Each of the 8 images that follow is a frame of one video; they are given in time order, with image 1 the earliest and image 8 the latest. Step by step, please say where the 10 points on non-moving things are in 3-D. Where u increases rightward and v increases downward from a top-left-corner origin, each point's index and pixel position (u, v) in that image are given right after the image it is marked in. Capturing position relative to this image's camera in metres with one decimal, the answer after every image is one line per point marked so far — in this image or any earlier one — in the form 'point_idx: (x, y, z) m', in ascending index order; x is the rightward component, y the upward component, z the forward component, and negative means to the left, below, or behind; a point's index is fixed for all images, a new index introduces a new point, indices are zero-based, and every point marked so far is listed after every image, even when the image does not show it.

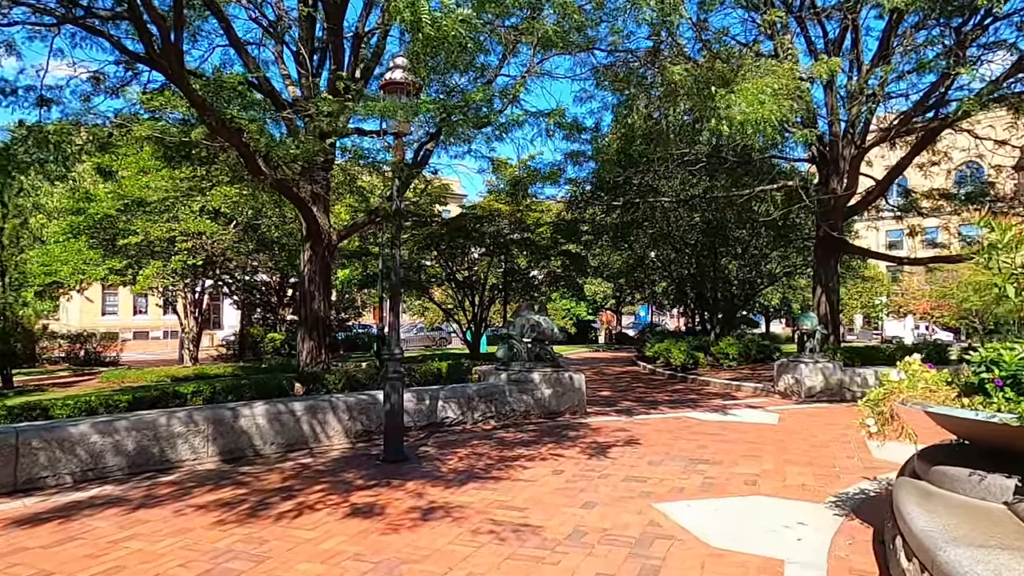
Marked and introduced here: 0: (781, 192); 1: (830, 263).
0: (+7.2, +2.6, +17.7) m
1: (+6.6, +0.5, +13.7) m
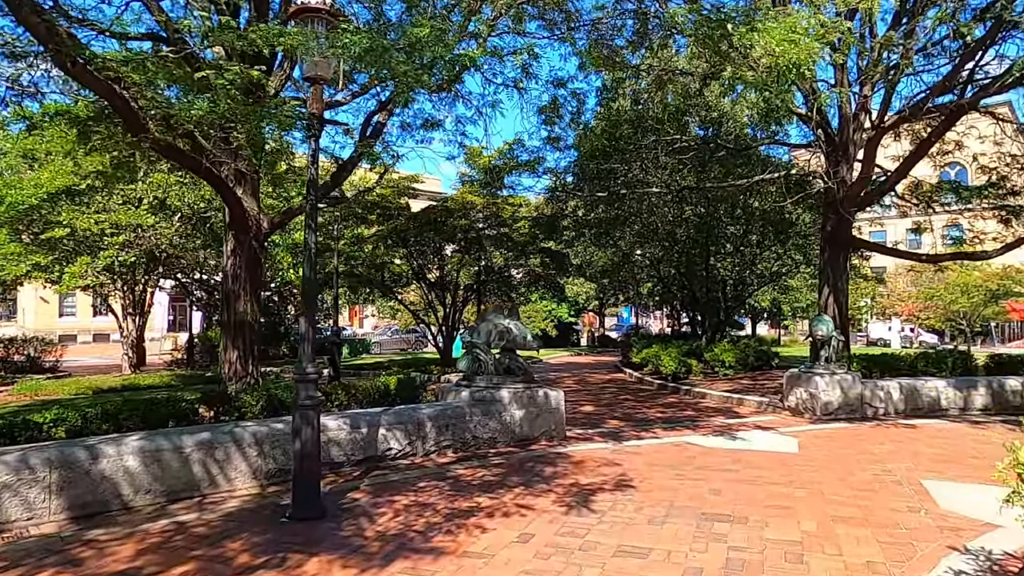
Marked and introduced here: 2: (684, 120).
0: (+6.6, +2.6, +16.3) m
1: (+6.1, +0.5, +12.3) m
2: (+4.2, +4.1, +16.2) m
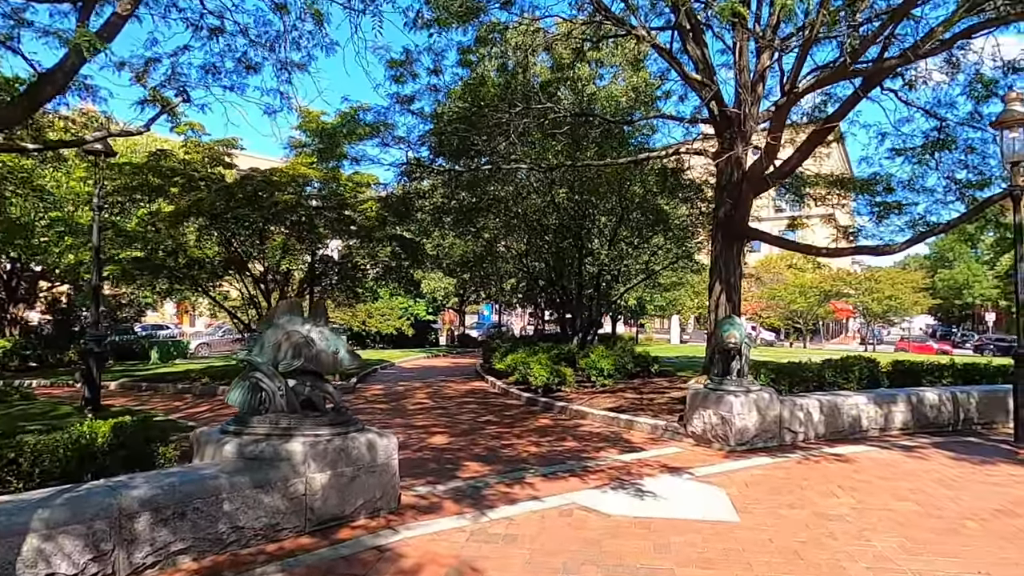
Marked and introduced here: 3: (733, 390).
0: (+3.3, +2.6, +14.7) m
1: (+3.6, +0.6, +10.7) m
2: (+0.9, +4.2, +14.1) m
3: (+2.4, -1.1, +7.2) m
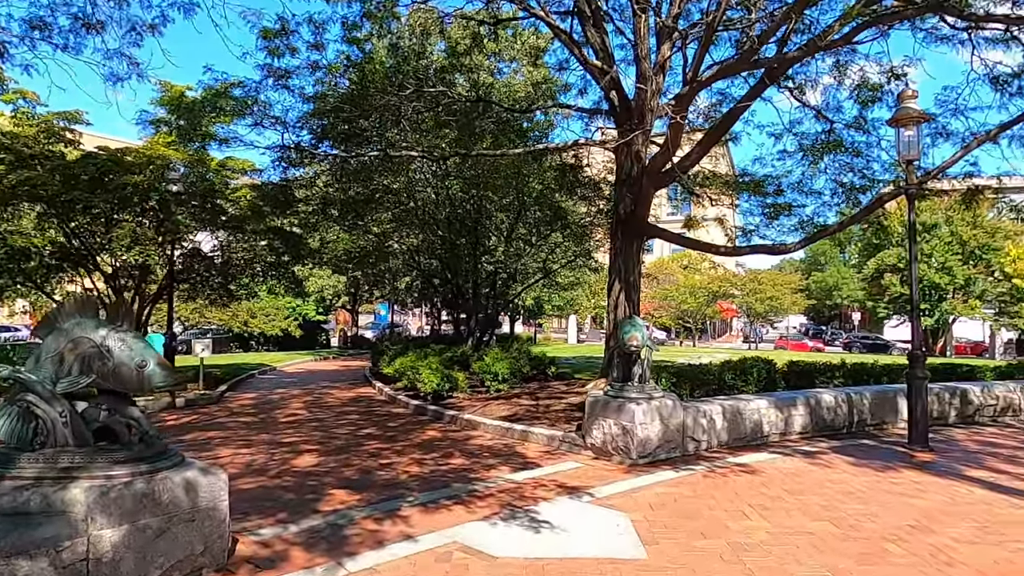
0: (+0.9, +2.7, +14.1) m
1: (+1.8, +0.6, +10.2) m
2: (-1.2, +4.2, +13.2) m
3: (+1.2, -1.1, +6.6) m
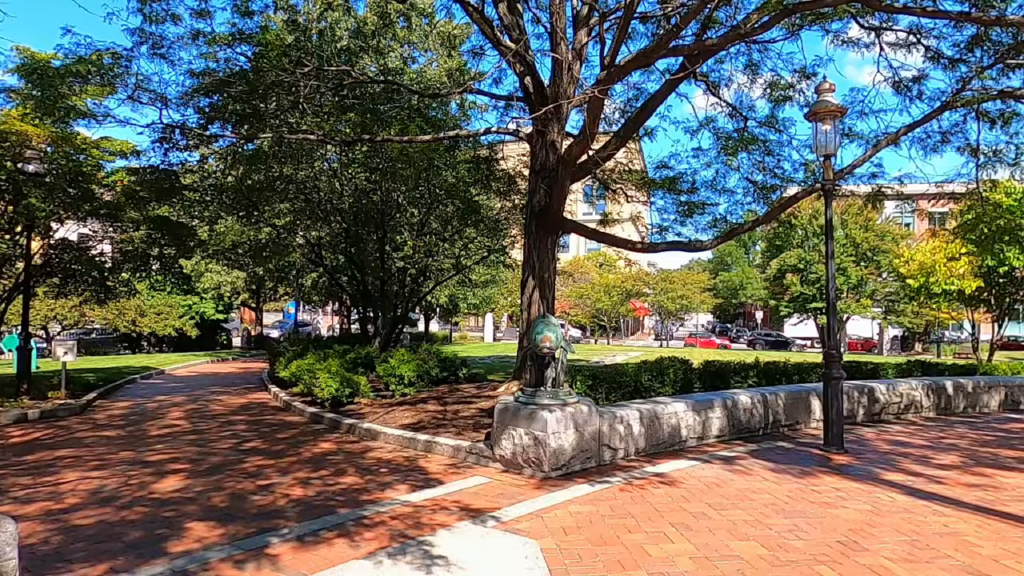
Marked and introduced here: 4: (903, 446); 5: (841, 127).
0: (-0.9, +2.7, +13.5) m
1: (+0.5, +0.6, +9.7) m
2: (-2.9, +4.3, +12.2) m
3: (+0.3, -1.1, +6.1) m
4: (+4.5, -1.8, +7.5) m
5: (+3.6, +1.8, +7.3) m
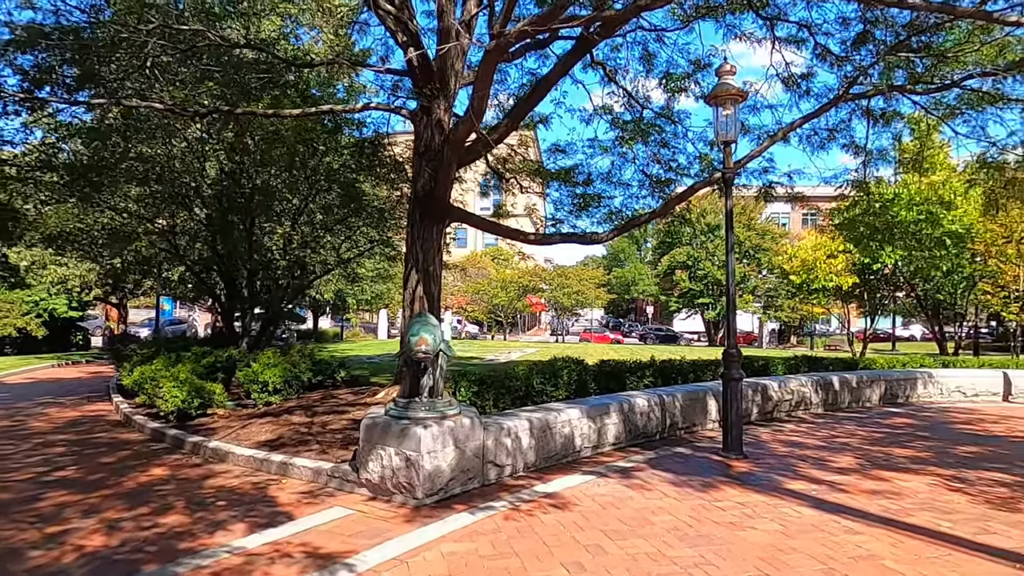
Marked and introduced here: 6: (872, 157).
0: (-3.0, +2.8, +12.3) m
1: (-1.1, +0.7, +8.8) m
2: (-4.8, +4.4, +10.8) m
3: (-0.7, -1.0, +5.2) m
4: (+3.2, -1.8, +7.3) m
5: (+2.4, +1.8, +6.9) m
6: (+5.8, +2.1, +10.6) m
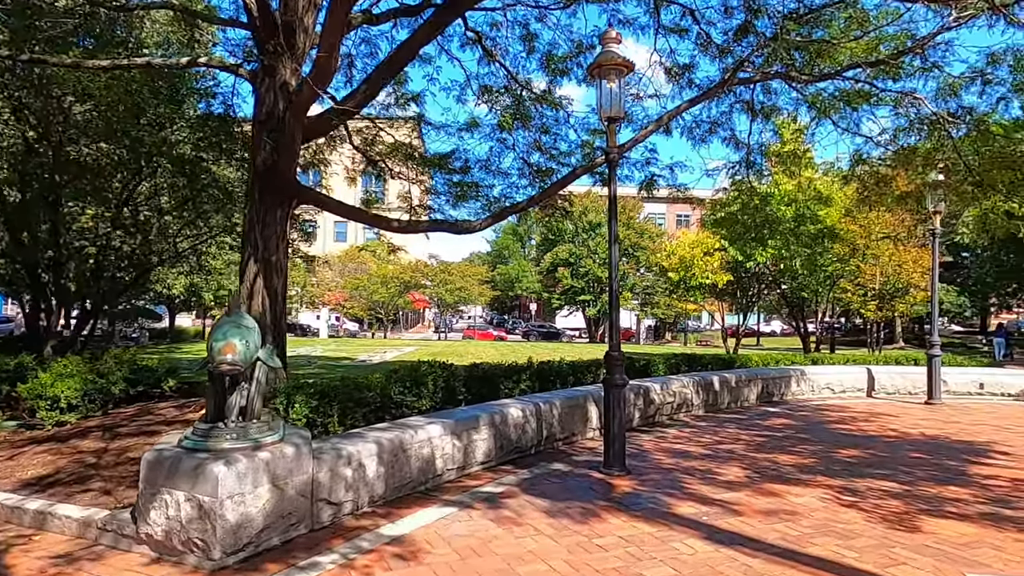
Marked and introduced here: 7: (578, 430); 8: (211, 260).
0: (-5.2, +2.9, +10.6) m
1: (-2.7, +0.8, +7.4) m
2: (-6.7, +4.5, +8.7) m
3: (-1.7, -1.0, +3.9) m
4: (+1.7, -1.7, +6.7) m
5: (+1.1, +1.9, +6.2) m
6: (+3.8, +2.1, +10.4) m
7: (+0.7, -1.6, +7.4) m
8: (-7.5, +0.7, +16.4) m
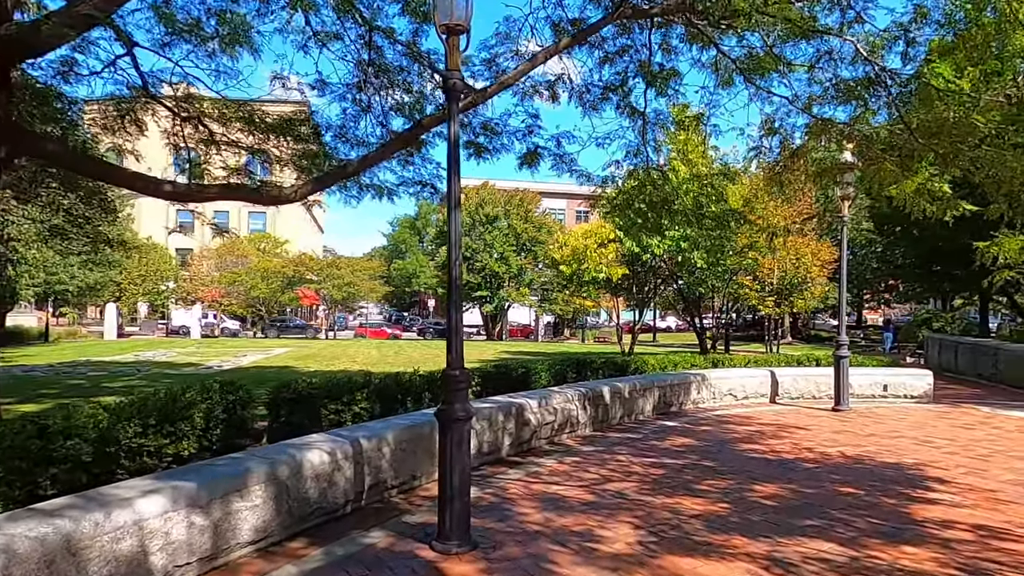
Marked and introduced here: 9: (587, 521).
0: (-7.1, +3.0, +7.7) m
1: (-4.2, +0.9, +5.0) m
2: (-8.3, +4.6, +5.6) m
3: (-2.7, -0.9, +1.7) m
4: (+0.3, -1.6, +4.9) m
5: (-0.2, +1.9, +4.3) m
6: (+1.8, +2.2, +8.9) m
7: (-0.7, -1.5, +5.4) m
8: (-10.2, +0.8, +13.2) m
9: (+0.5, -1.6, +4.7) m
